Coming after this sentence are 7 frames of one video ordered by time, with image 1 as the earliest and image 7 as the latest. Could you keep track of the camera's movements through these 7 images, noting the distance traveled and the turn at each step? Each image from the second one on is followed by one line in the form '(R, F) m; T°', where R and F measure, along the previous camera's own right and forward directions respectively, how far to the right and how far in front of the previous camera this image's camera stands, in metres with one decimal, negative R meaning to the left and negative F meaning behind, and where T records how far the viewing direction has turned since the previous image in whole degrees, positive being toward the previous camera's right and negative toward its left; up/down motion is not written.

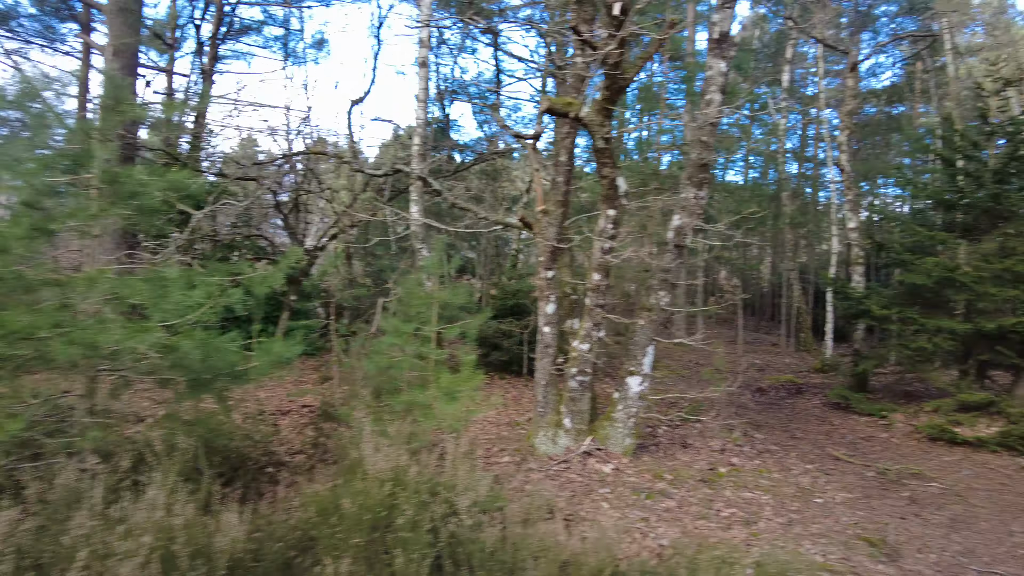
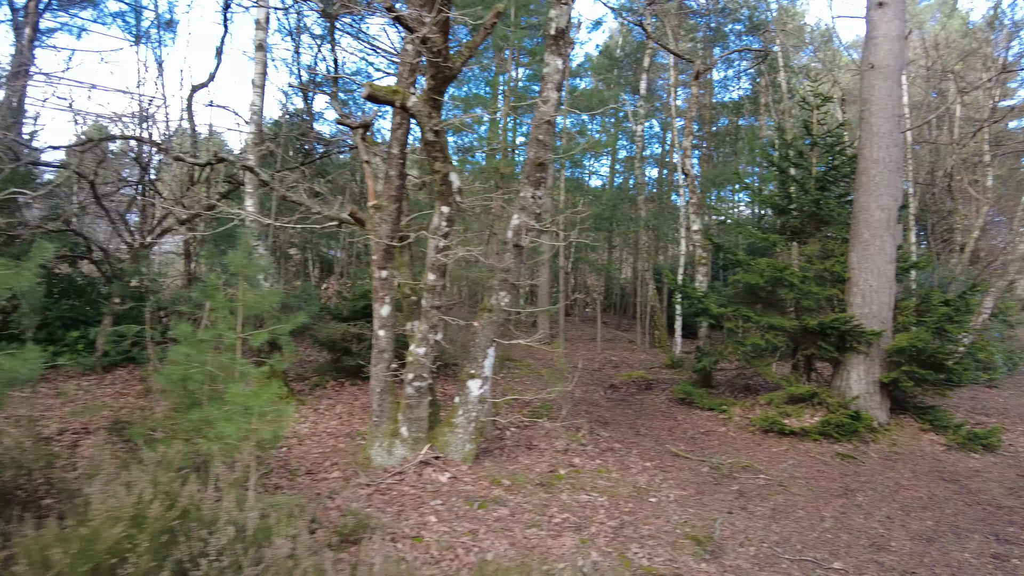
(+0.4, +0.2) m; +10°
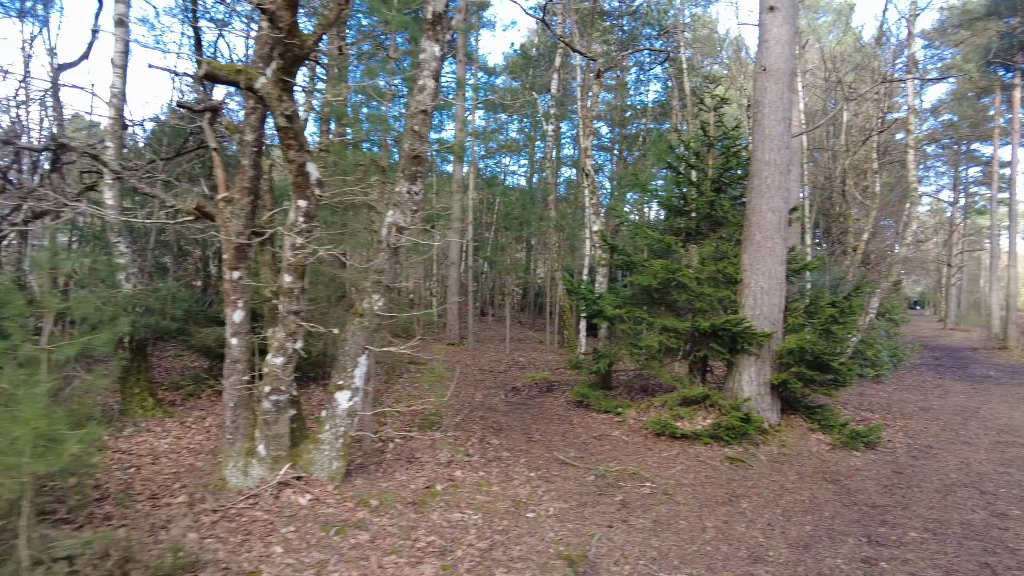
(+0.4, +0.3) m; +7°
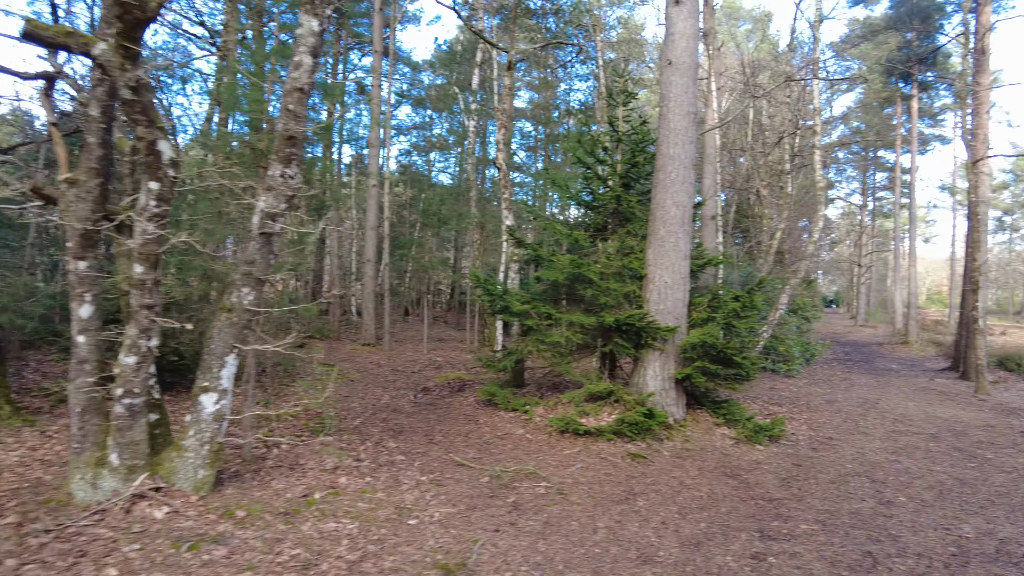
(+0.3, +0.2) m; +6°
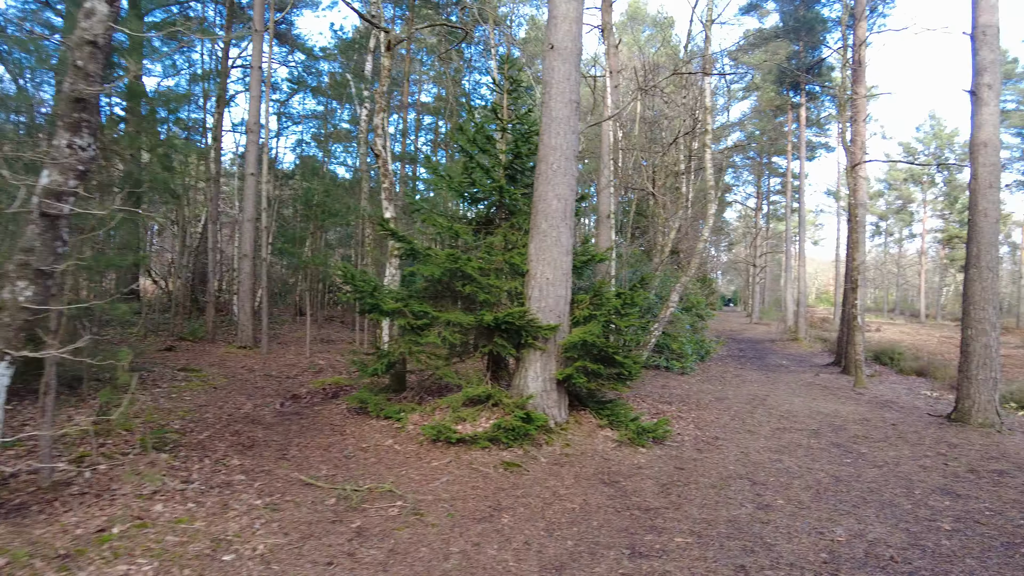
(+0.4, +0.5) m; +7°
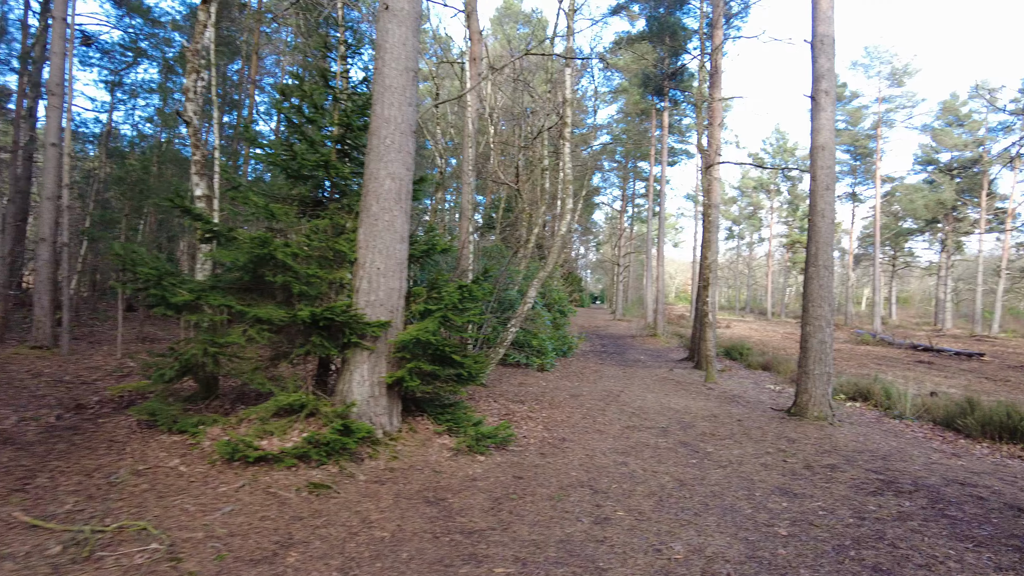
(+0.5, +0.7) m; +11°
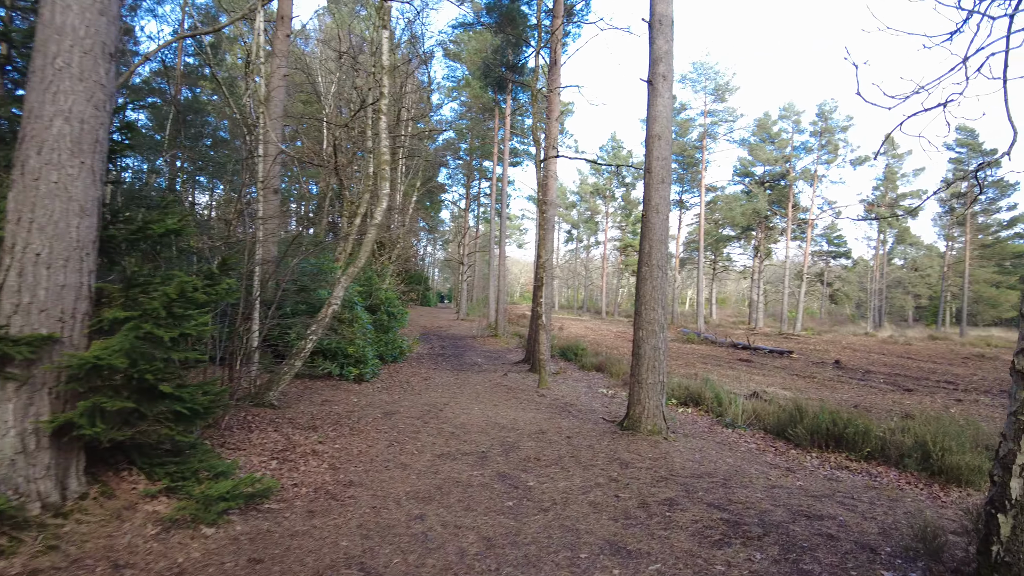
(+0.6, +1.5) m; +13°
